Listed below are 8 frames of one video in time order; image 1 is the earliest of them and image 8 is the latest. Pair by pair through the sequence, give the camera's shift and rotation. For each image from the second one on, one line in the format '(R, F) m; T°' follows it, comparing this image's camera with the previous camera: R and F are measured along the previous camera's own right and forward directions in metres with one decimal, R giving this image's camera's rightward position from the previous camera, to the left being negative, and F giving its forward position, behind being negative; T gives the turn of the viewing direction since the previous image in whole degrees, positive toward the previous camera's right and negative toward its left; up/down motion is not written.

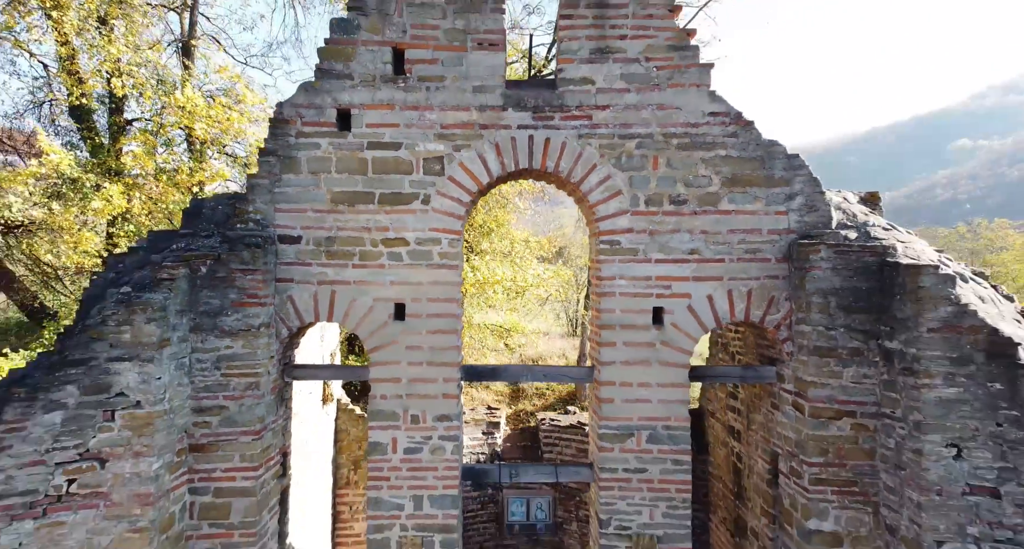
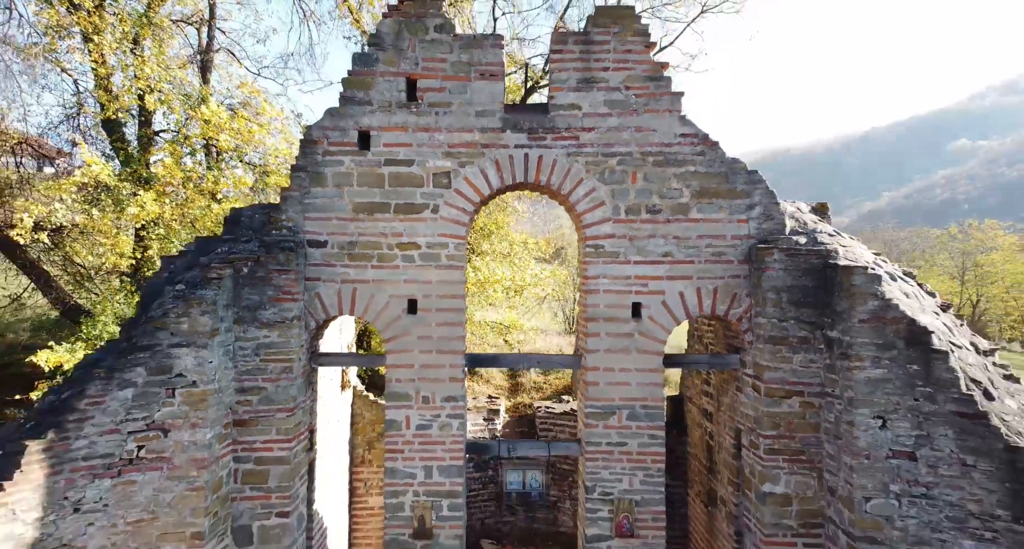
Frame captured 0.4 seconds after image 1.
(0.0, -0.7) m; 0°
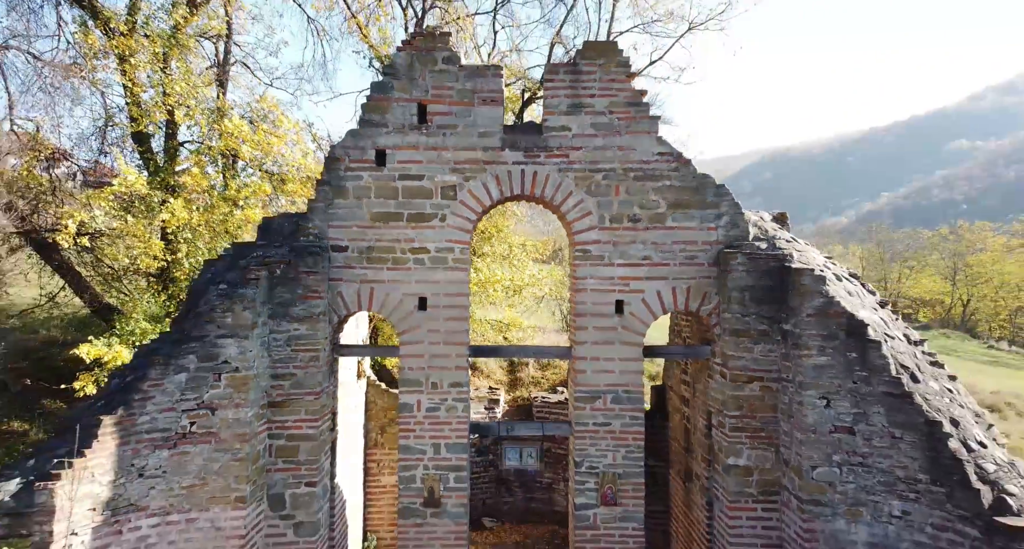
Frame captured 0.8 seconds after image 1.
(0.0, -0.7) m; 0°
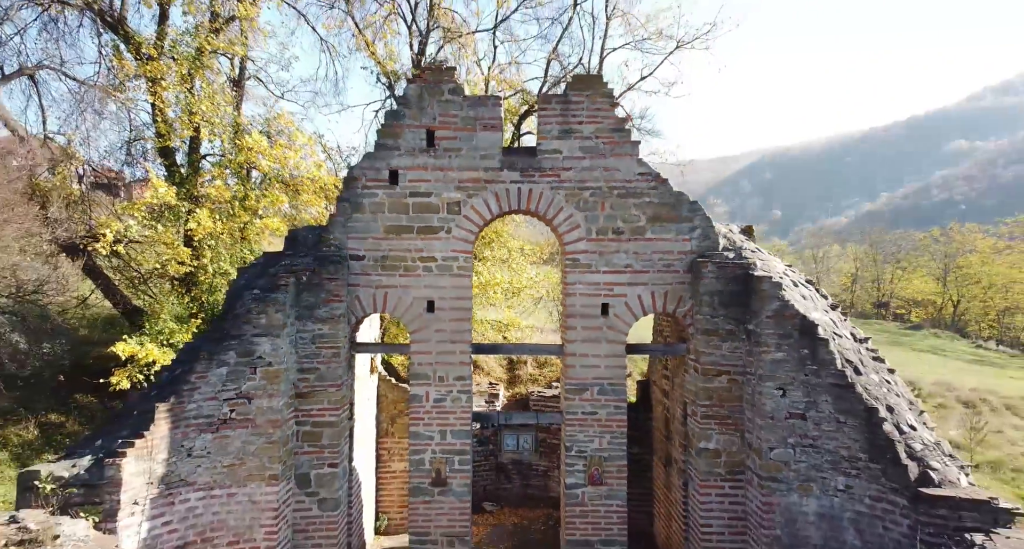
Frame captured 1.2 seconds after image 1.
(0.0, -0.8) m; 0°
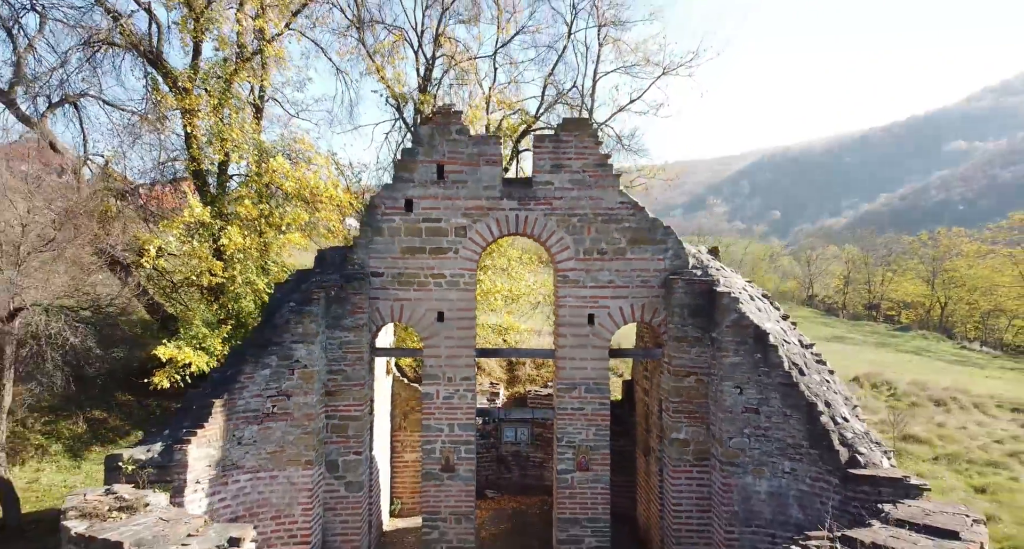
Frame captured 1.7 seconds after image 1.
(0.0, -1.1) m; 0°
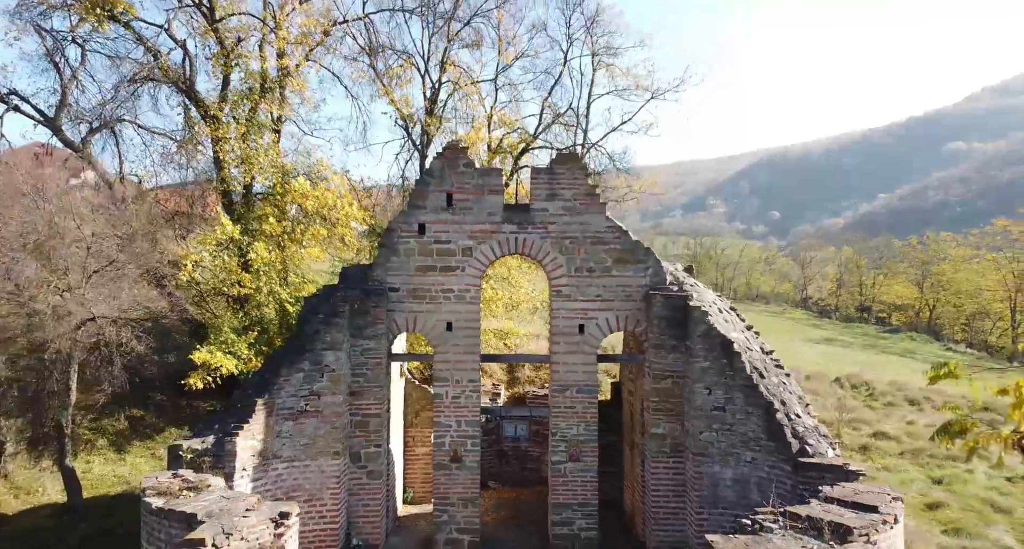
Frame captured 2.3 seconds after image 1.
(0.0, -1.1) m; 0°
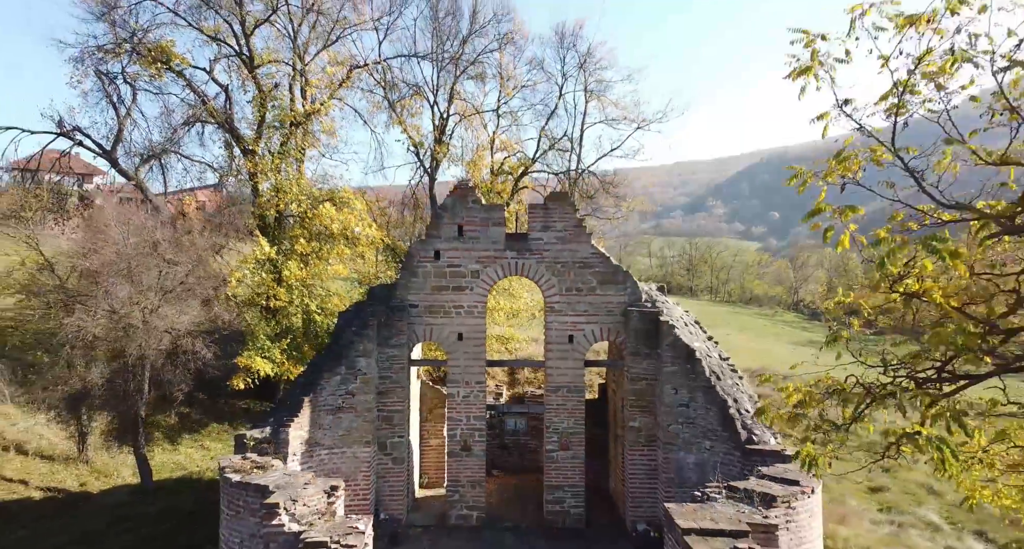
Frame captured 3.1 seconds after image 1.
(0.0, -1.7) m; 0°
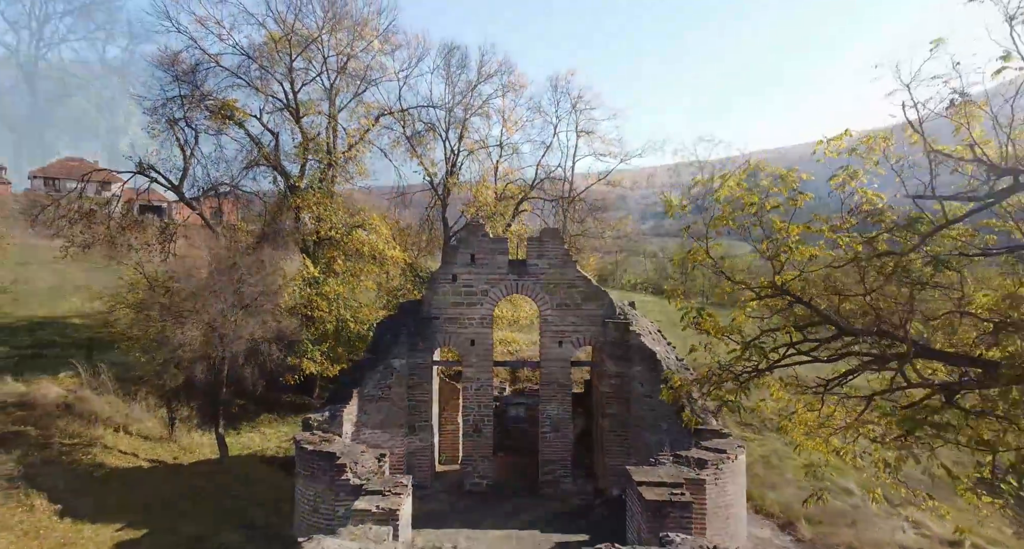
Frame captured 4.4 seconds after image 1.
(0.0, -2.8) m; 0°
